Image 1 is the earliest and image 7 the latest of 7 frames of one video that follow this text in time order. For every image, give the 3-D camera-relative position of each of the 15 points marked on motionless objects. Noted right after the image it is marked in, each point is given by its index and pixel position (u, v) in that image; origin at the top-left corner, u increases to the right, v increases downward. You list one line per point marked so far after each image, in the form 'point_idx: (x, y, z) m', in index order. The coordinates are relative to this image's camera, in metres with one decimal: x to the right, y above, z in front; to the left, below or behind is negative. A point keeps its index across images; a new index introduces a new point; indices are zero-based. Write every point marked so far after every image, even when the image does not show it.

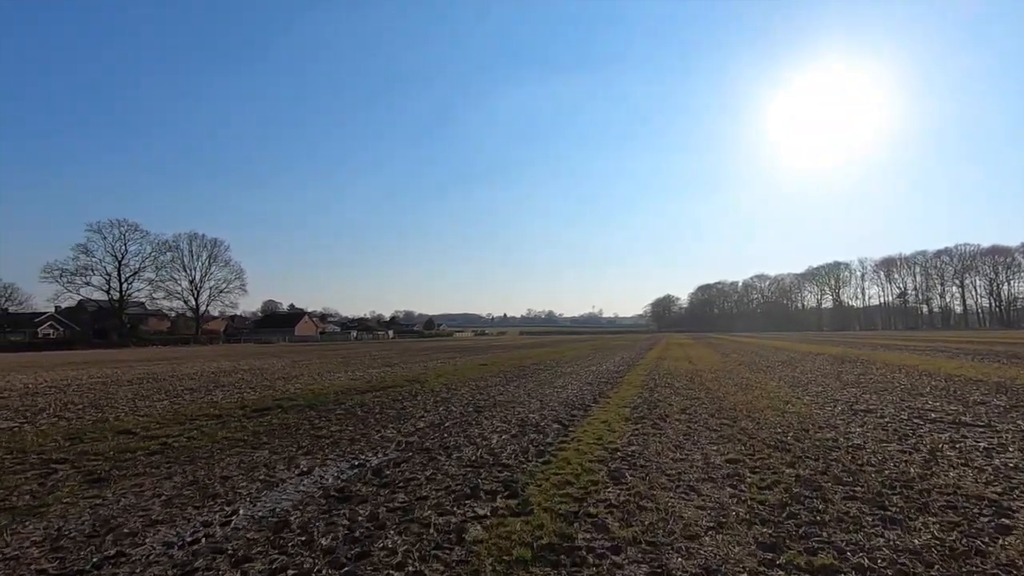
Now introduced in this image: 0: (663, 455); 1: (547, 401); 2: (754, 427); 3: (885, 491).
0: (+2.7, -3.0, +10.1) m
1: (+1.1, -3.7, +18.4) m
2: (+5.3, -3.1, +12.3) m
3: (+5.0, -2.7, +7.6) m
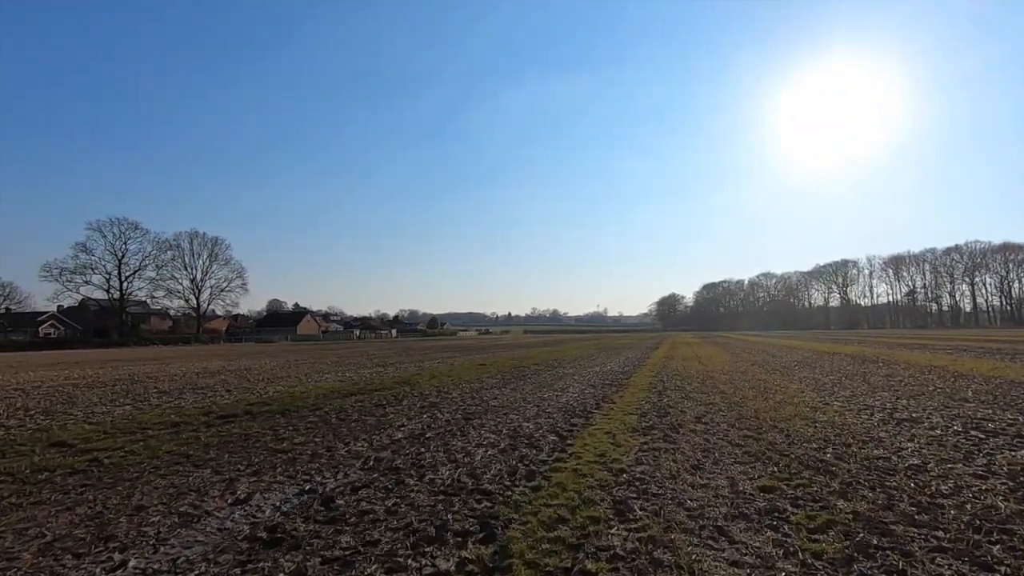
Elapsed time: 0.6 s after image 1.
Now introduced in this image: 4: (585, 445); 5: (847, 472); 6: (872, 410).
0: (+2.5, -2.8, +8.3) m
1: (+0.9, -3.5, +16.5) m
2: (+5.1, -2.9, +10.5) m
3: (+4.7, -2.5, +5.7) m
4: (+1.4, -3.1, +11.0) m
5: (+5.0, -2.7, +8.3) m
6: (+8.9, -3.0, +13.9) m
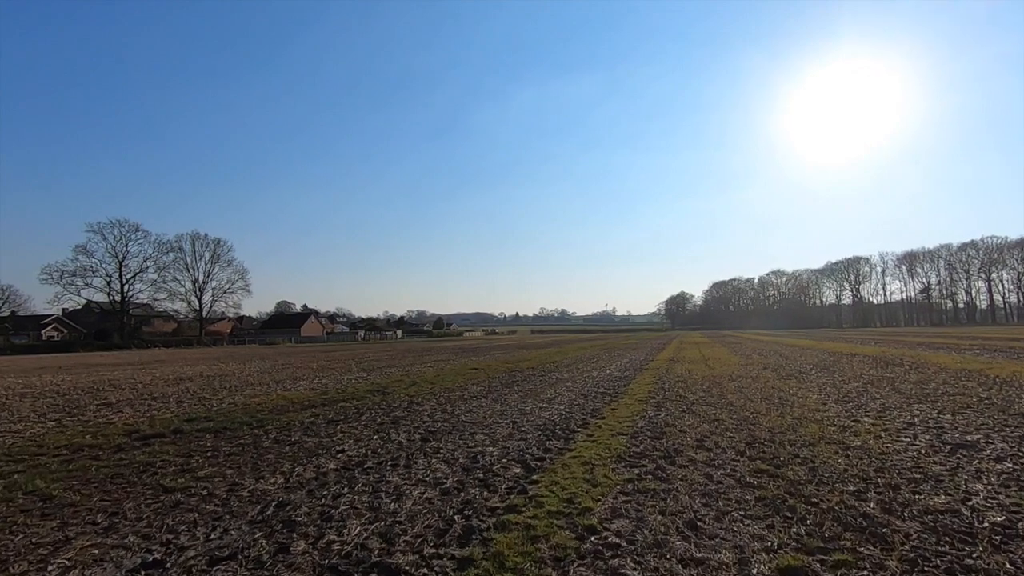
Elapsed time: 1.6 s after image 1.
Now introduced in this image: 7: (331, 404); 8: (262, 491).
0: (+1.6, -2.7, +5.9) m
1: (+0.2, -3.4, +14.2) m
2: (+4.3, -2.7, +8.0) m
3: (+3.8, -2.4, +3.3) m
4: (+0.6, -3.0, +8.6) m
5: (+4.1, -2.6, +5.9) m
6: (+8.1, -2.9, +11.4) m
7: (-6.2, -3.9, +19.2) m
8: (-3.9, -3.2, +8.8) m
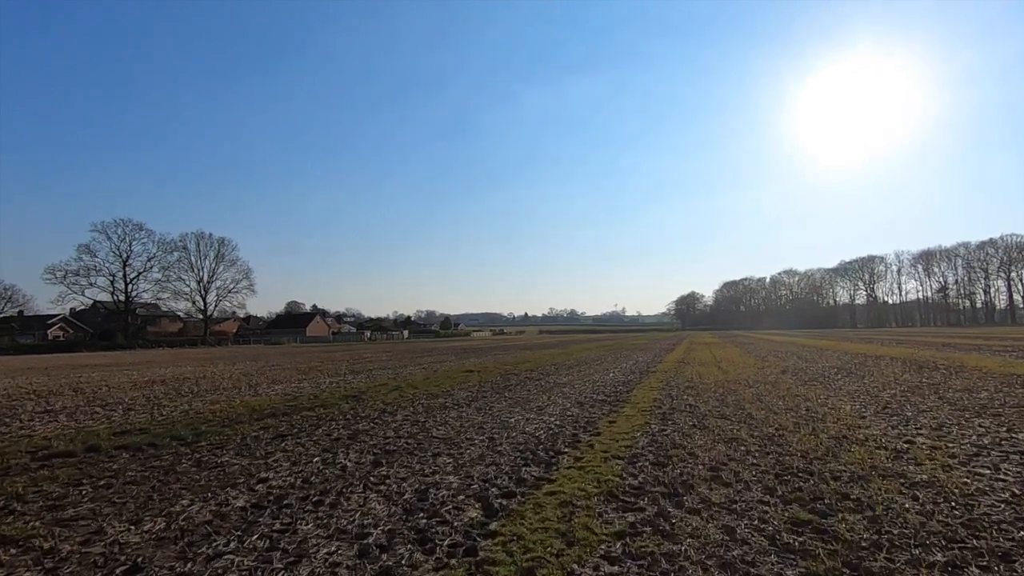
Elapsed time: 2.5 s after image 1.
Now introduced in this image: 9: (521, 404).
0: (+1.0, -2.5, +3.6) m
1: (-0.3, -3.2, +11.8) m
2: (+3.7, -2.5, +5.6) m
3: (+3.2, -2.2, +0.9) m
4: (0.0, -2.8, +6.3) m
5: (+3.5, -2.4, +3.5) m
6: (+7.6, -2.7, +8.9) m
7: (-6.6, -3.8, +17.0) m
8: (-4.5, -3.0, +6.6) m
9: (+0.3, -3.6, +17.7) m
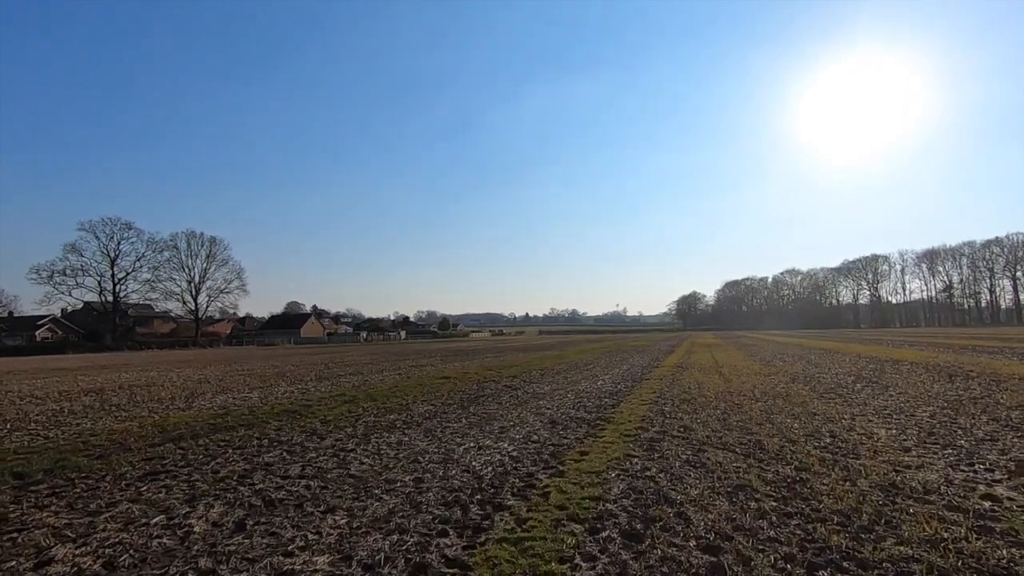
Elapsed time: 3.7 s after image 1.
0: (-0.1, -2.4, +0.6) m
1: (-1.4, -3.1, +8.9) m
2: (+2.6, -2.4, +2.7) m
3: (+2.1, -2.1, -2.1) m
4: (-1.1, -2.7, +3.4) m
5: (+2.4, -2.3, +0.5) m
6: (+6.5, -2.6, +6.0) m
7: (-7.6, -3.7, +14.0) m
8: (-5.6, -2.9, +3.6) m
9: (-0.8, -3.5, +14.8) m
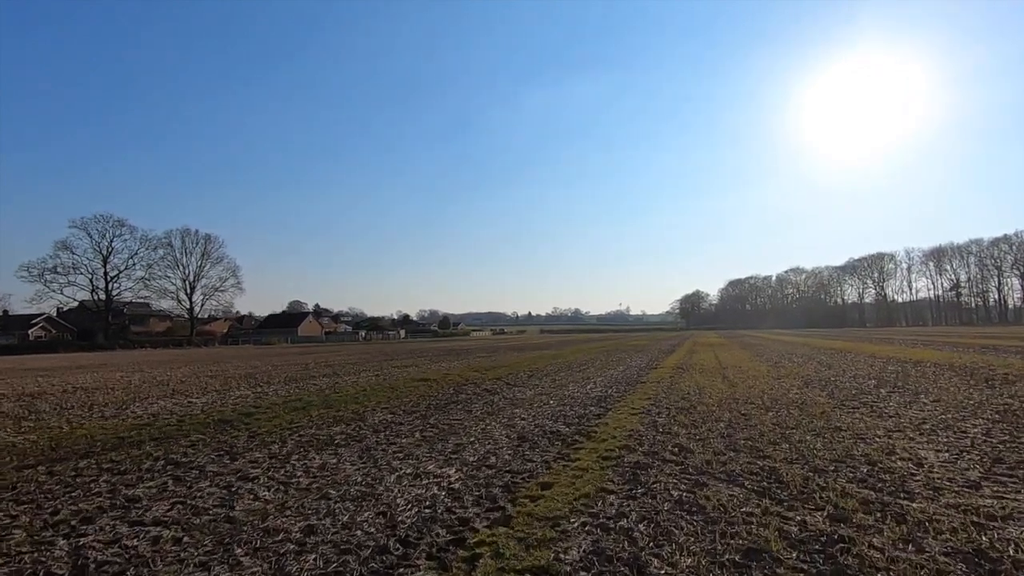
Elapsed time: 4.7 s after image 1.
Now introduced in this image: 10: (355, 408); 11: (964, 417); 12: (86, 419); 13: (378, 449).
0: (-1.0, -2.2, -1.9) m
1: (-2.2, -2.9, +6.4) m
2: (+1.6, -2.2, +0.1) m
3: (+1.1, -1.9, -4.6) m
4: (-2.0, -2.5, +0.9) m
5: (+1.4, -2.1, -2.0) m
6: (+5.6, -2.3, +3.4) m
7: (-8.5, -3.4, +11.6) m
8: (-6.5, -2.6, +1.2) m
9: (-1.6, -3.3, +12.3) m
10: (-4.9, -3.8, +17.7) m
11: (+9.9, -2.8, +12.4) m
12: (-12.5, -3.8, +16.7) m
13: (-2.7, -3.2, +11.4) m
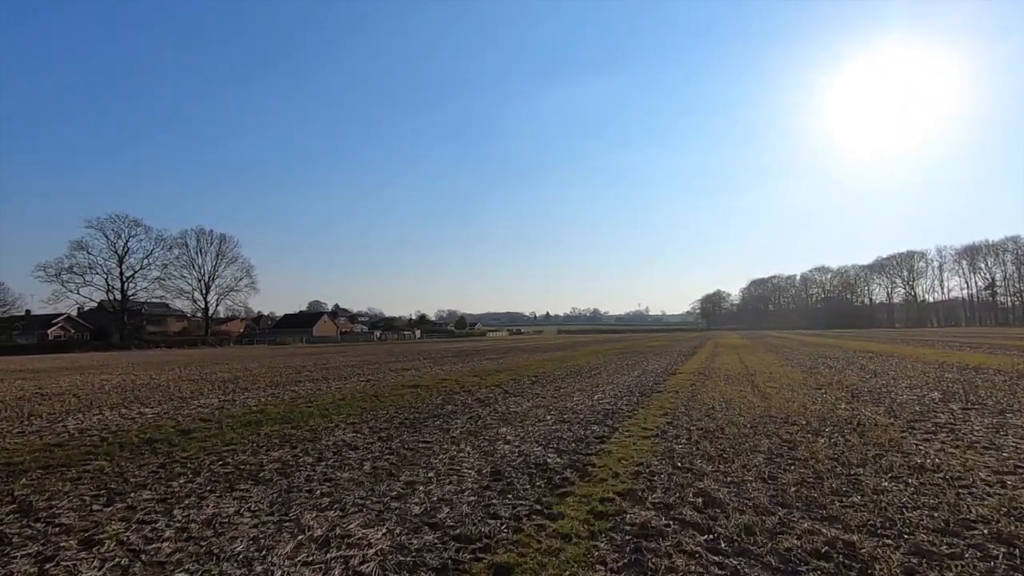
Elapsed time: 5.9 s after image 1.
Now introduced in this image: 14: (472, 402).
0: (-2.0, -2.0, -4.7) m
1: (-2.9, -2.7, +3.6) m
2: (+0.8, -2.0, -2.7) m
3: (+0.1, -1.7, -7.4) m
4: (-2.8, -2.3, -1.9) m
5: (+0.5, -1.9, -4.9) m
6: (+4.8, -2.1, +0.4) m
7: (-9.0, -3.2, +9.0) m
8: (-7.3, -2.5, -1.5) m
9: (-2.1, -3.1, +9.5) m
10: (-5.2, -3.6, +15.0) m
11: (+9.4, -2.6, +9.2) m
12: (-12.8, -3.7, +14.2) m
13: (-3.2, -3.1, +8.7) m
14: (-1.3, -3.7, +18.6) m
